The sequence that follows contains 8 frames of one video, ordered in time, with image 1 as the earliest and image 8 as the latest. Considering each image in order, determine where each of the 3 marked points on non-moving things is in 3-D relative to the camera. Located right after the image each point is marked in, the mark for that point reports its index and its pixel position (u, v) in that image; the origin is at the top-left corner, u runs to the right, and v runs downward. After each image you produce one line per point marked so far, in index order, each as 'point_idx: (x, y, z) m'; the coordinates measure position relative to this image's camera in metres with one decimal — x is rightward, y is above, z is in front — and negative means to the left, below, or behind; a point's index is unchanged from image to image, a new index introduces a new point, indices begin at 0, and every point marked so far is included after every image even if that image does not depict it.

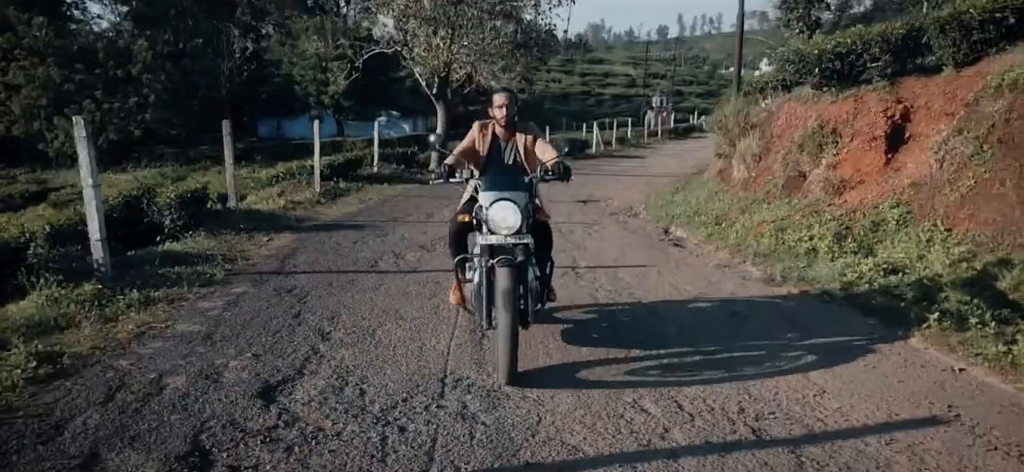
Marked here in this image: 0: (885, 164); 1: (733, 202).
0: (+5.3, +1.0, +9.7) m
1: (+3.9, +0.6, +12.2) m
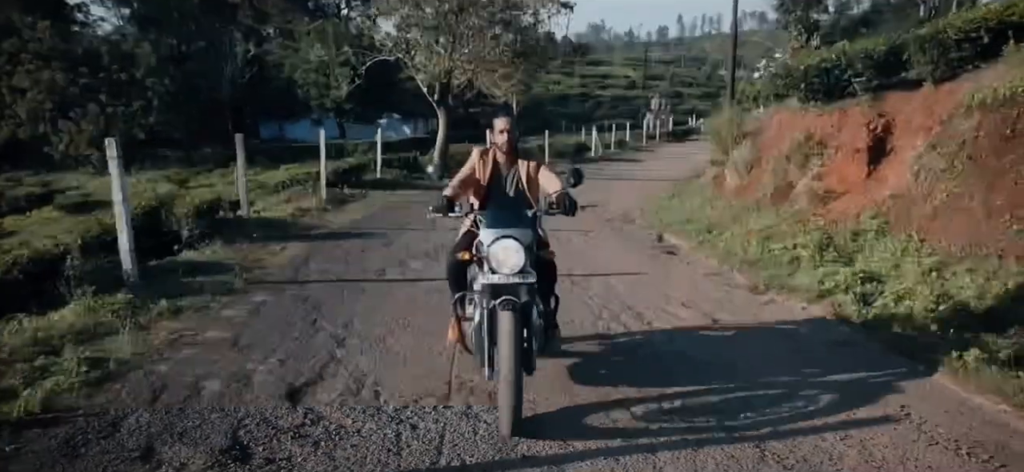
0: (+5.3, +0.9, +10.2) m
1: (+3.9, +0.5, +12.6) m
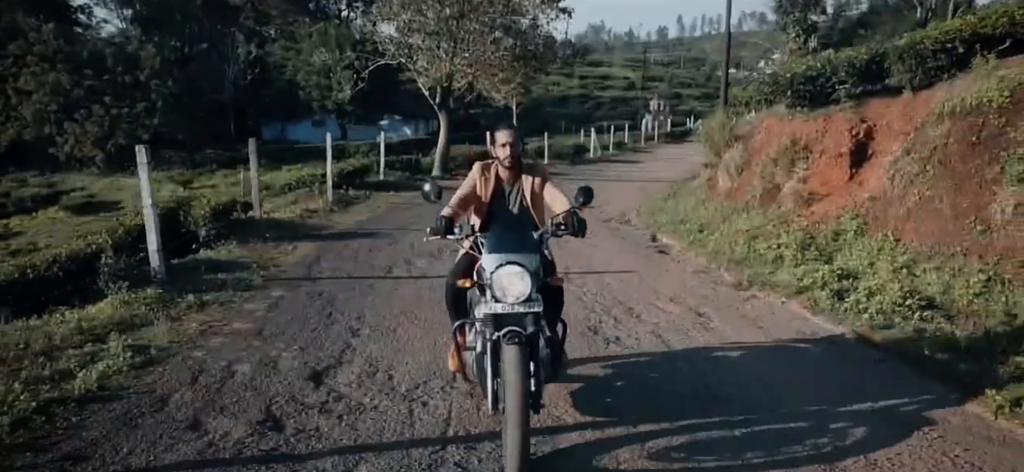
0: (+5.3, +0.9, +10.8) m
1: (+3.9, +0.5, +13.2) m
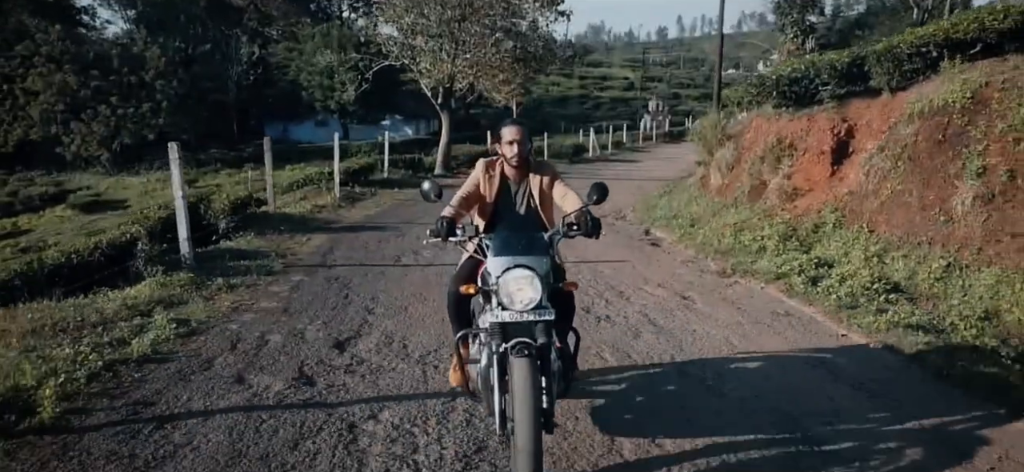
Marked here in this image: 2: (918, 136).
0: (+5.3, +1.0, +11.4) m
1: (+3.9, +0.6, +13.8) m
2: (+5.6, +1.4, +9.5) m
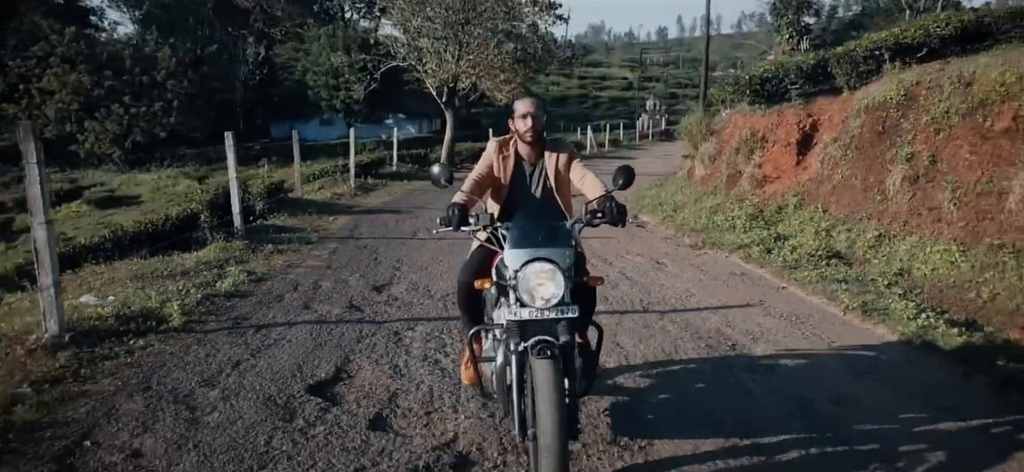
0: (+5.3, +1.3, +12.9) m
1: (+3.9, +0.9, +15.3) m
2: (+5.6, +1.7, +10.9) m
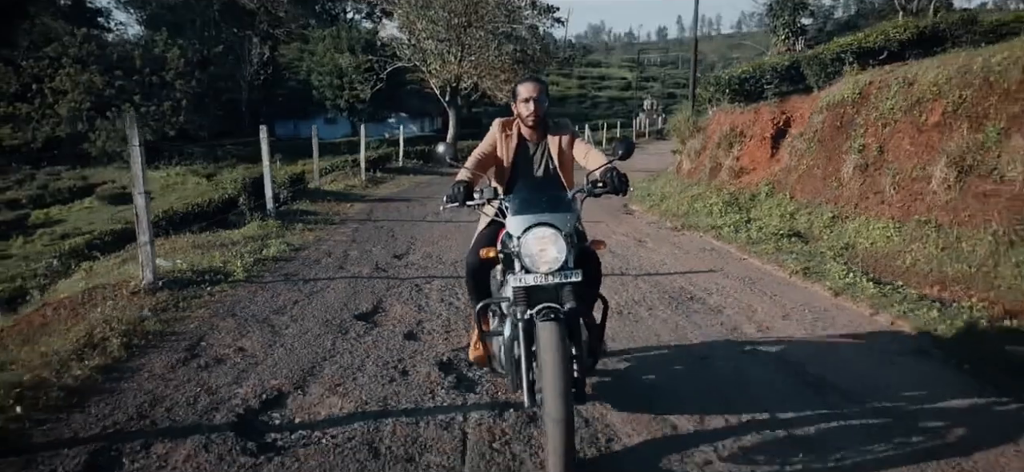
0: (+5.3, +1.6, +14.2) m
1: (+3.9, +1.2, +16.6) m
2: (+5.6, +2.0, +12.2) m
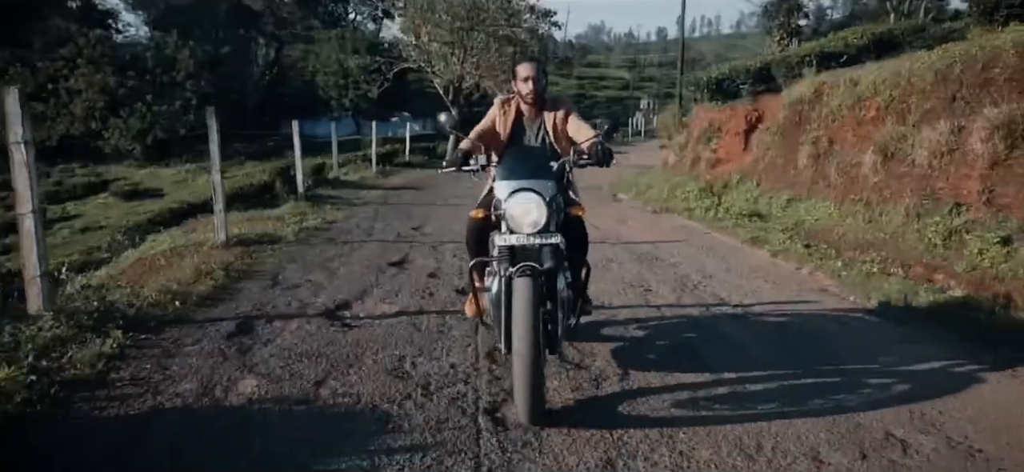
0: (+5.3, +2.0, +15.8) m
1: (+3.9, +1.6, +18.2) m
2: (+5.5, +2.3, +13.8) m
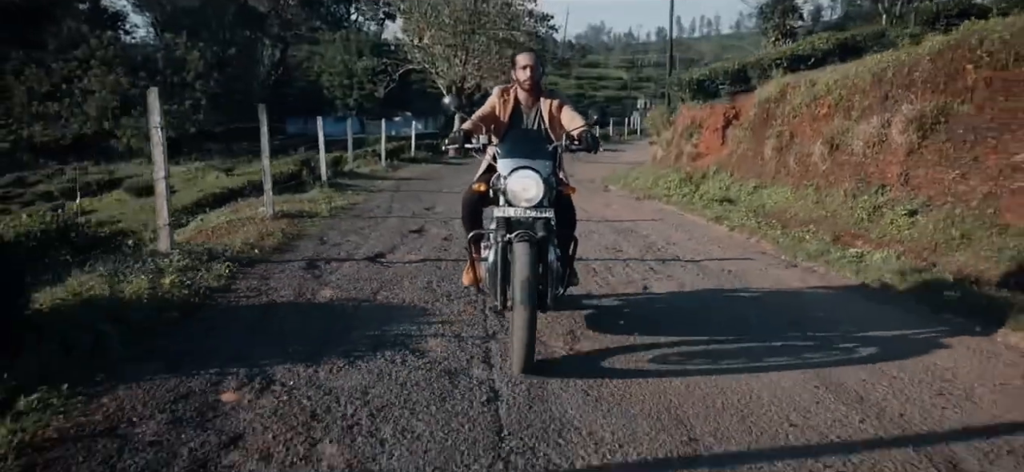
0: (+5.2, +2.3, +17.4) m
1: (+3.8, +1.9, +19.9) m
2: (+5.5, +2.7, +15.5) m
